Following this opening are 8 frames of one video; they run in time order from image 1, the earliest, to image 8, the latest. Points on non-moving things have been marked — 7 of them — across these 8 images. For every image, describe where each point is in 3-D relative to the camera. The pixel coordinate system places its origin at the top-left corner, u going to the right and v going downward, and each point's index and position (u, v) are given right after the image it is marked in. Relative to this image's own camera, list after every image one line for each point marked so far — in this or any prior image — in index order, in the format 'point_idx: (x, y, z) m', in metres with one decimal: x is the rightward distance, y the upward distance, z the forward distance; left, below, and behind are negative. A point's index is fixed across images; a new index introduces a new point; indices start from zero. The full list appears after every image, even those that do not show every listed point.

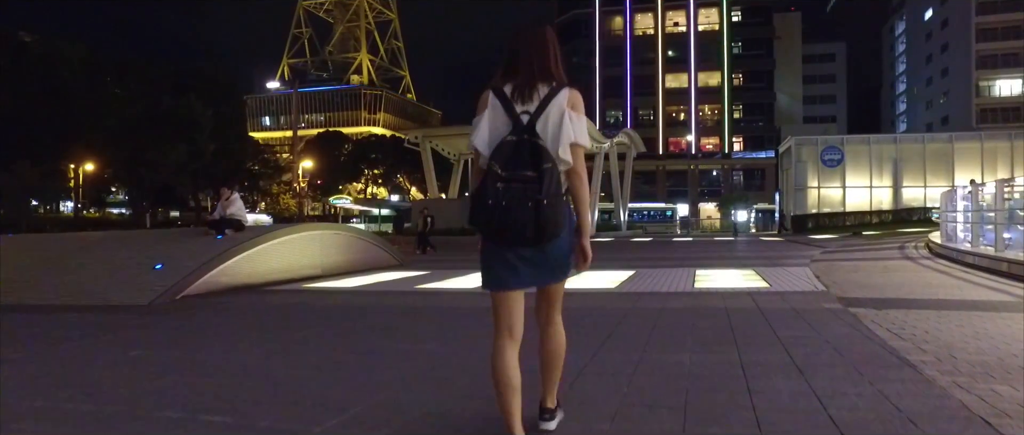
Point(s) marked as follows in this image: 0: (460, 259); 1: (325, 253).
0: (-1.3, -1.1, +19.8) m
1: (-3.2, -0.6, +13.3) m
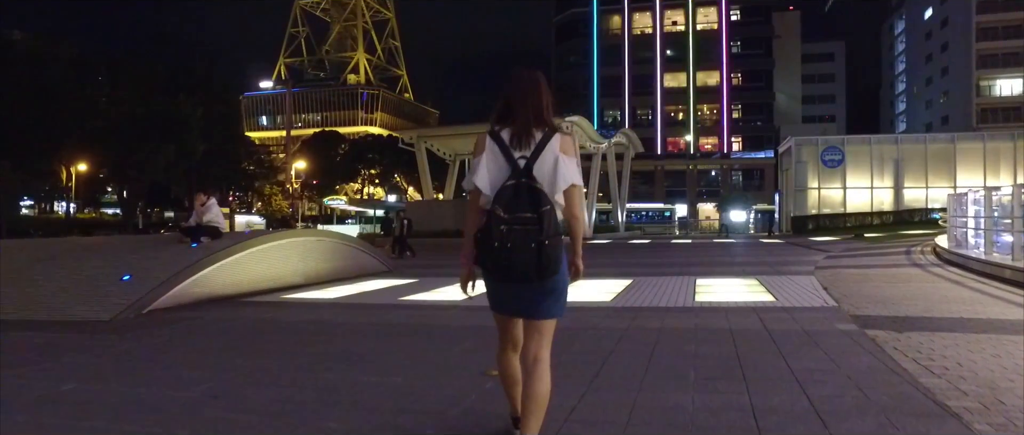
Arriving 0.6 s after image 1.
0: (-1.5, -1.2, +19.2) m
1: (-3.4, -0.7, +12.7) m
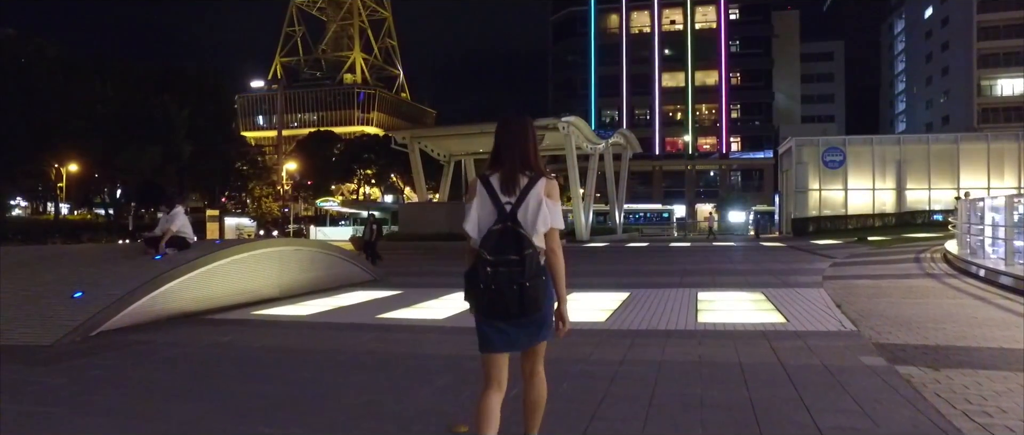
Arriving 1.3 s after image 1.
0: (-1.7, -1.3, +18.5) m
1: (-3.5, -0.8, +11.9) m
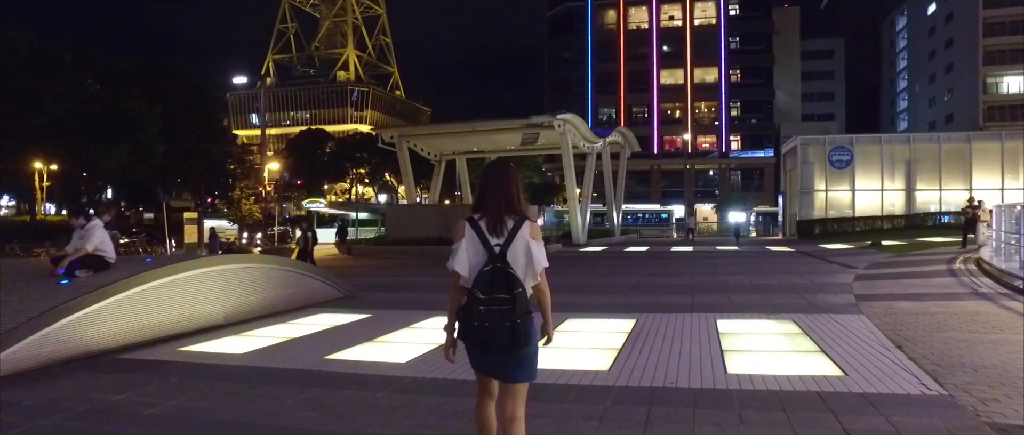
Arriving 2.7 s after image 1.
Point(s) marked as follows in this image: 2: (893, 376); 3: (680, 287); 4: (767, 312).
0: (-1.9, -1.4, +16.7) m
1: (-3.7, -1.0, +10.2) m
2: (+2.8, -1.2, +5.7) m
3: (+3.1, -1.3, +14.3) m
4: (+3.4, -1.3, +10.1) m
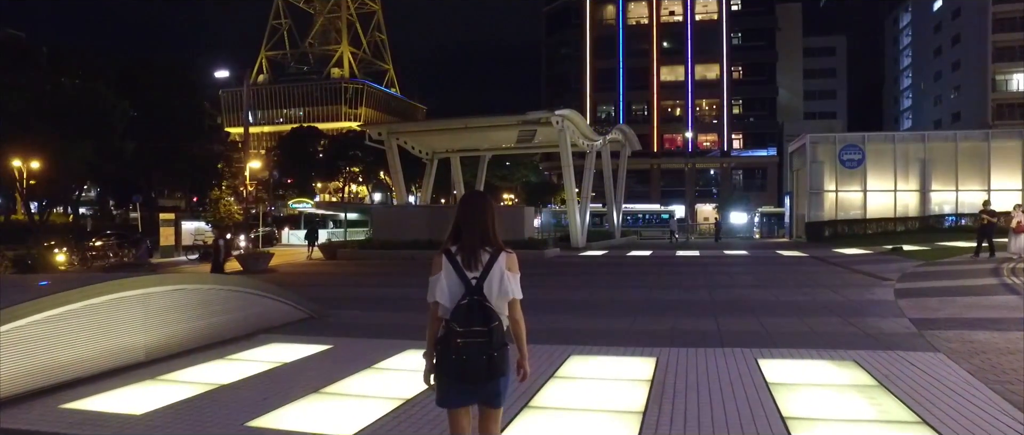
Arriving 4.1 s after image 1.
0: (-2.0, -1.5, +14.8) m
1: (-3.8, -1.1, +8.2) m
2: (+2.7, -1.3, +3.7) m
3: (+3.0, -1.4, +12.4) m
4: (+3.3, -1.4, +8.2) m
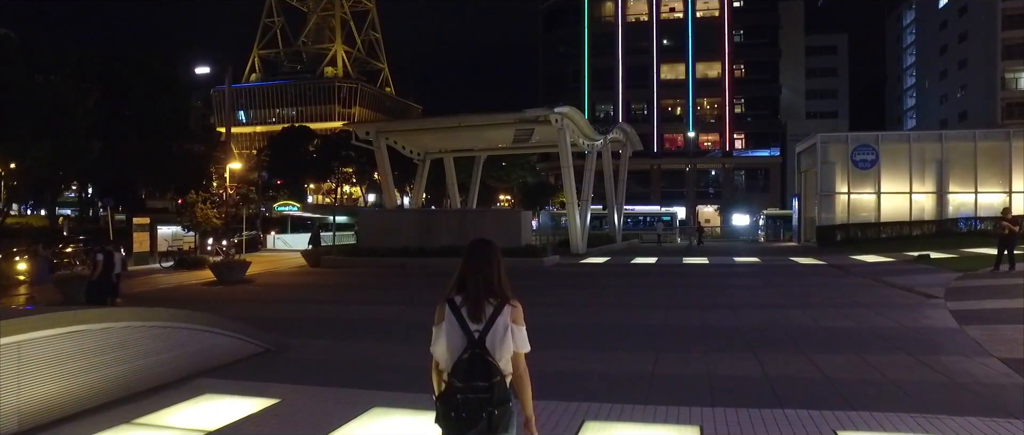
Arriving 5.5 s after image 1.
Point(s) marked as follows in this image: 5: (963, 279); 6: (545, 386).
0: (-2.1, -1.7, +12.8) m
1: (-3.9, -1.3, +6.3) m
2: (+2.7, -1.5, +1.8) m
3: (+2.9, -1.6, +10.4) m
4: (+3.2, -1.6, +6.3) m
5: (+10.2, -1.4, +17.0) m
6: (+0.3, -1.7, +7.5) m
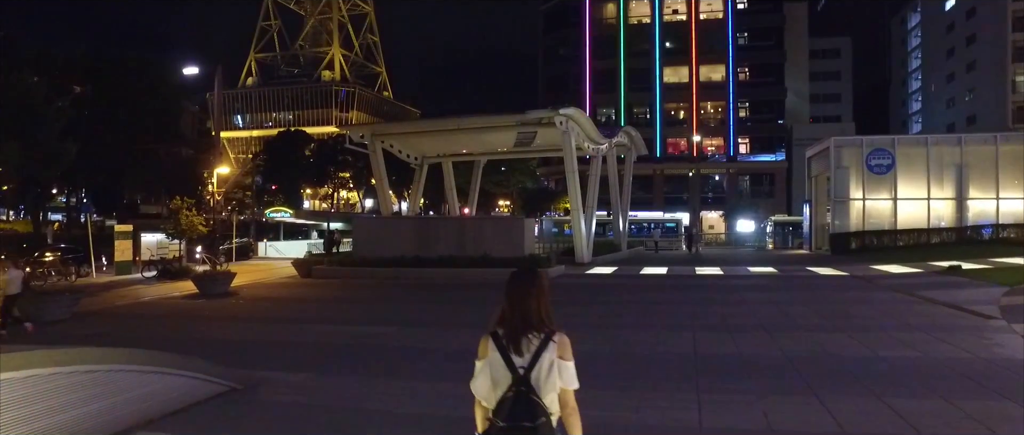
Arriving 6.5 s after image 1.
0: (-2.0, -1.9, +11.3) m
1: (-3.8, -1.4, +4.7) m
2: (+2.9, -1.6, +0.3) m
3: (+3.0, -1.7, +8.9) m
4: (+3.4, -1.7, +4.8) m
5: (+10.3, -1.6, +15.5) m
6: (+0.5, -1.8, +6.0) m
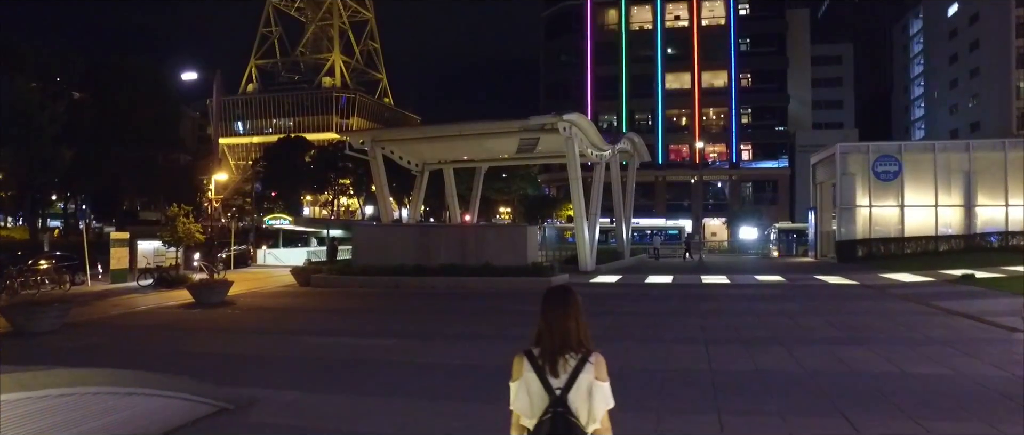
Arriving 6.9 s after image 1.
0: (-1.9, -2.0, +10.8) m
1: (-3.7, -1.5, +4.2) m
2: (+2.9, -1.6, -0.2) m
3: (+3.1, -1.9, +8.4) m
4: (+3.4, -1.8, +4.3) m
5: (+10.4, -1.7, +15.0) m
6: (+0.5, -1.9, +5.5) m
